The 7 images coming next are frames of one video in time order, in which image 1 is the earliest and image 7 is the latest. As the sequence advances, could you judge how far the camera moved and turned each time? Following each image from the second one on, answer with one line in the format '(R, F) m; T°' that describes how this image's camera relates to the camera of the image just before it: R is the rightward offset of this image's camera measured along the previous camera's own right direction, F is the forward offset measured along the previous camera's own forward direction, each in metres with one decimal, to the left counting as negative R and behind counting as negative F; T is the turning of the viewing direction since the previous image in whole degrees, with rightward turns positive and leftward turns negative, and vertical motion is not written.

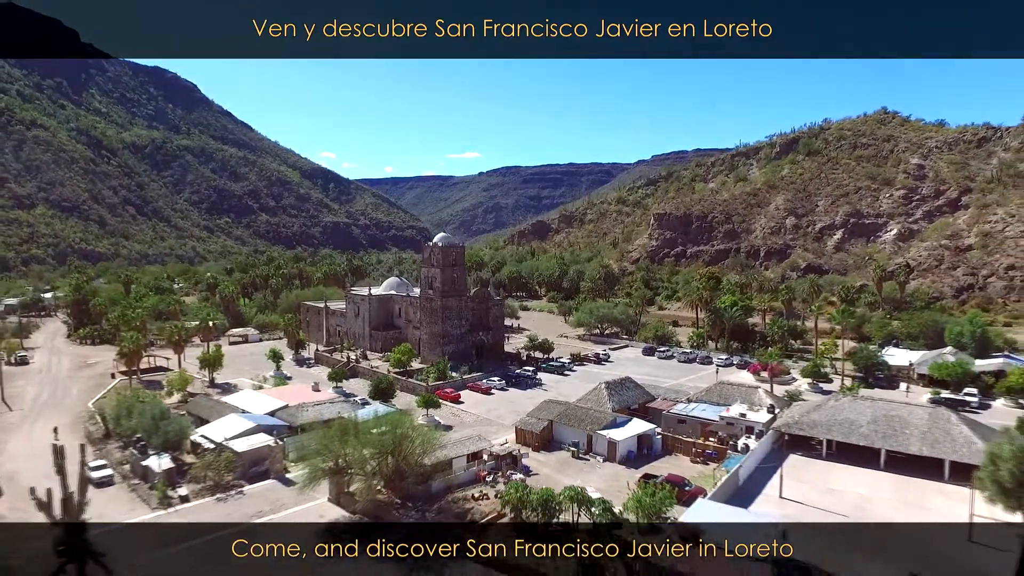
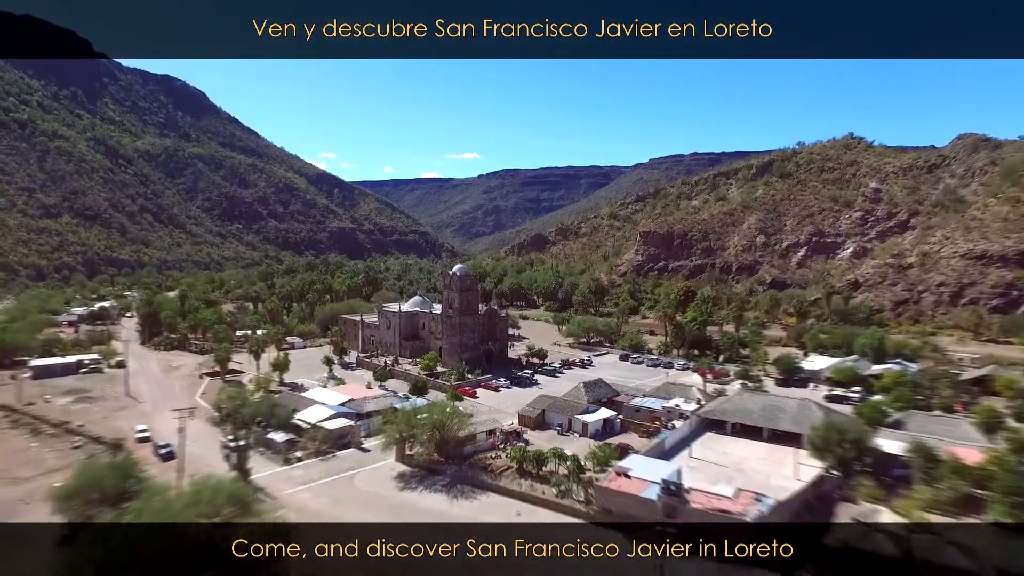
(-0.2, -7.3) m; 0°
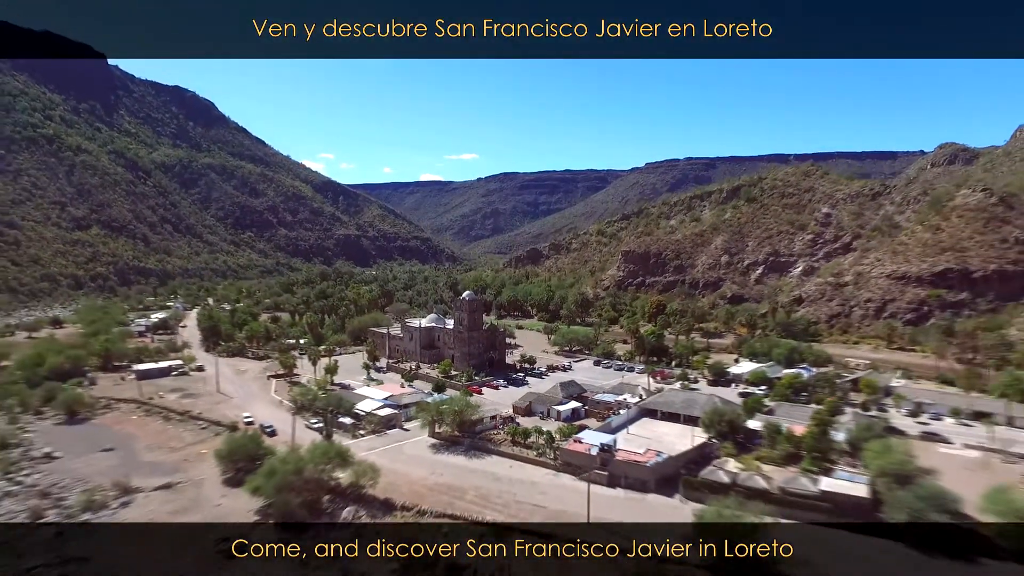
(+0.1, -10.0) m; 0°
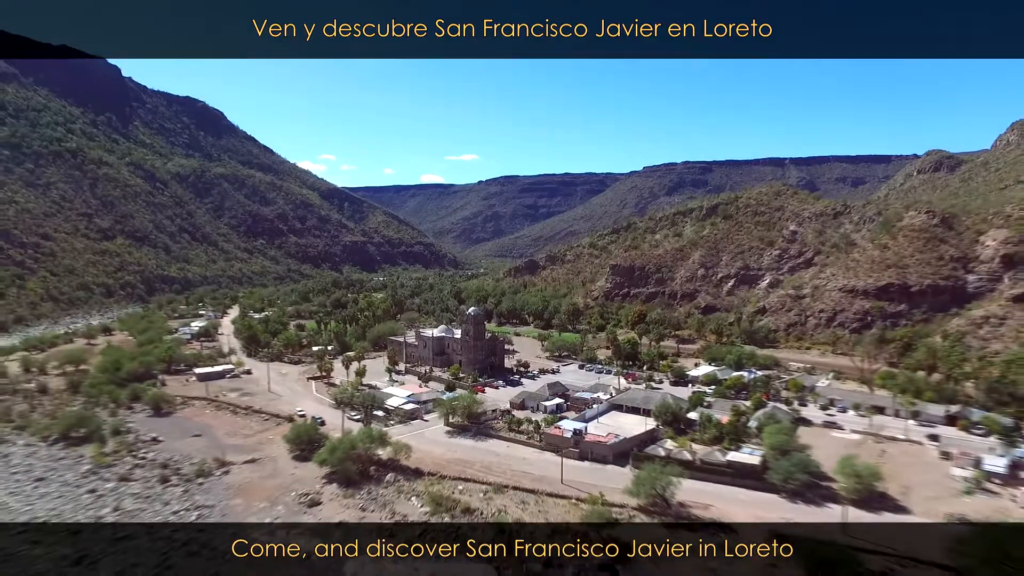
(+0.3, -9.0) m; 0°
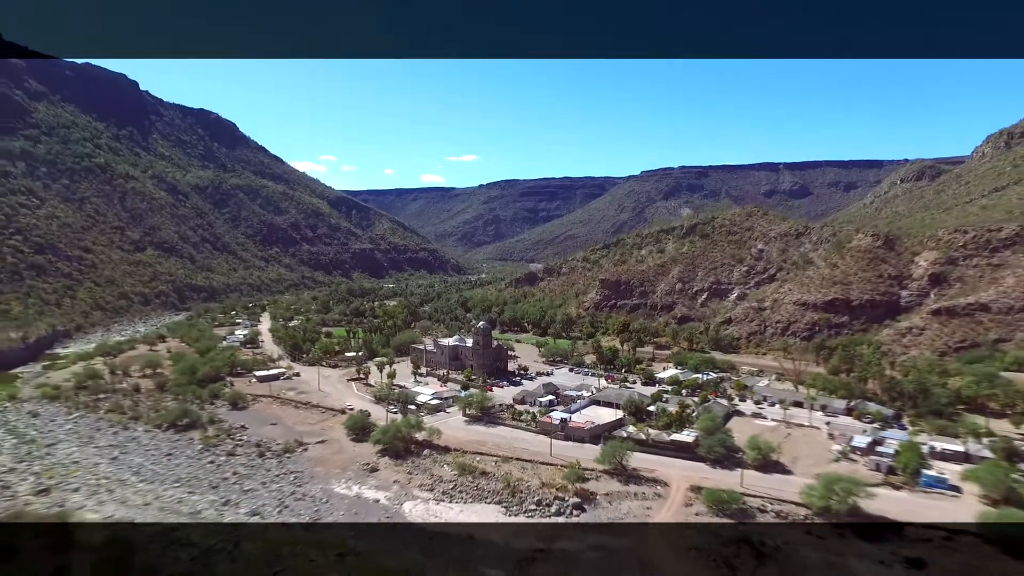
(-0.2, -12.0) m; 0°
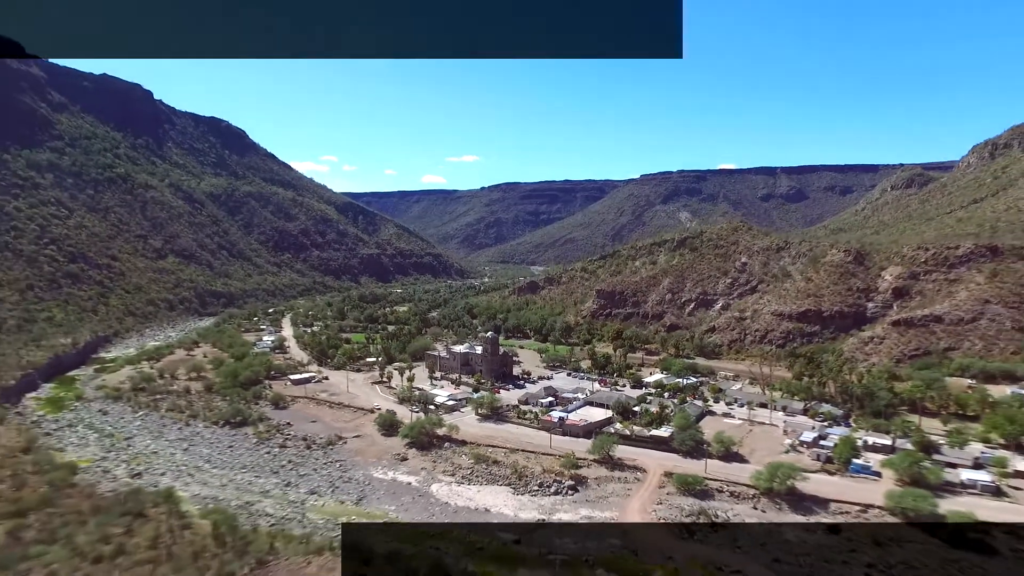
(-0.5, -8.7) m; 0°
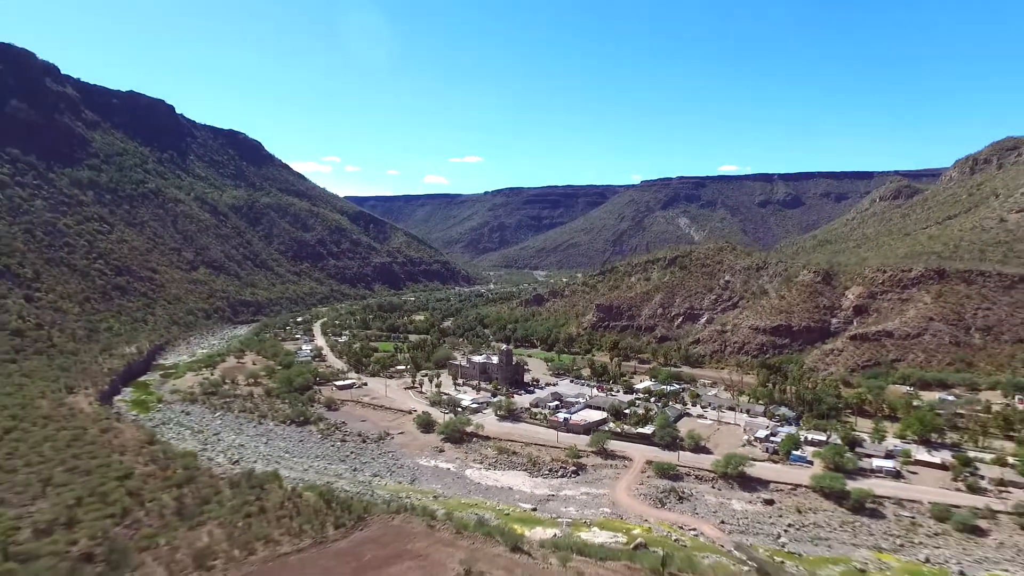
(-1.3, -13.4) m; 0°
